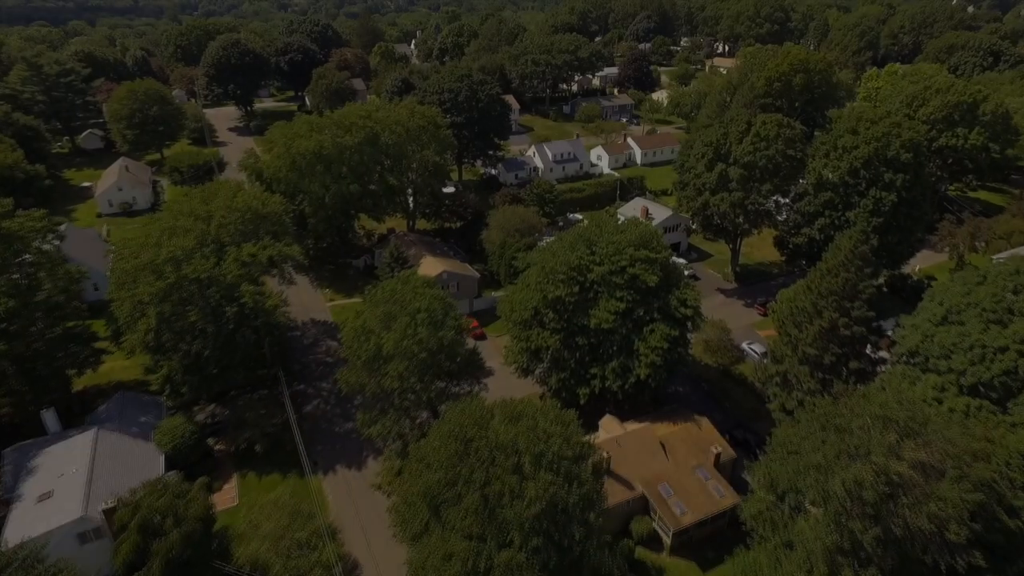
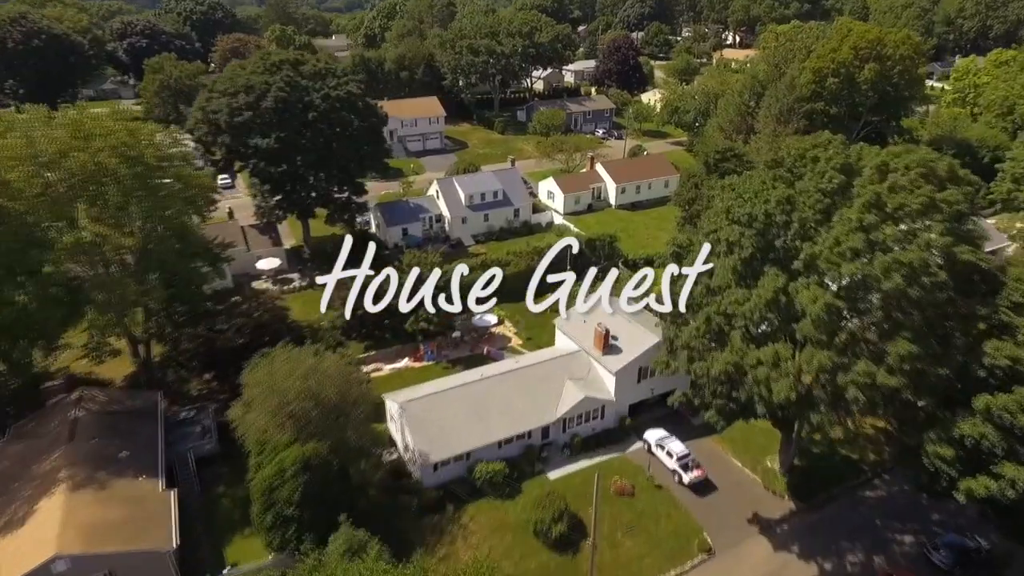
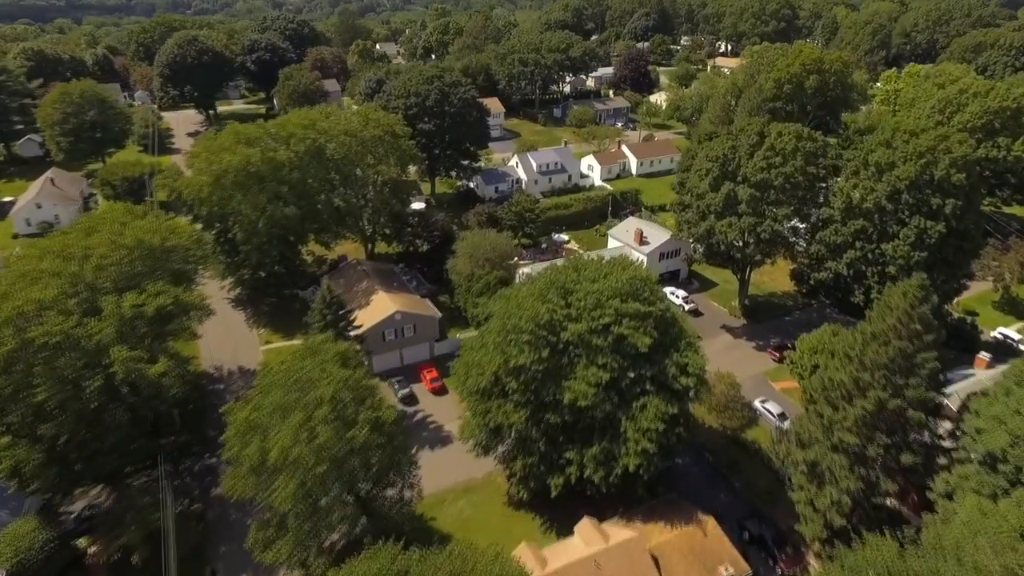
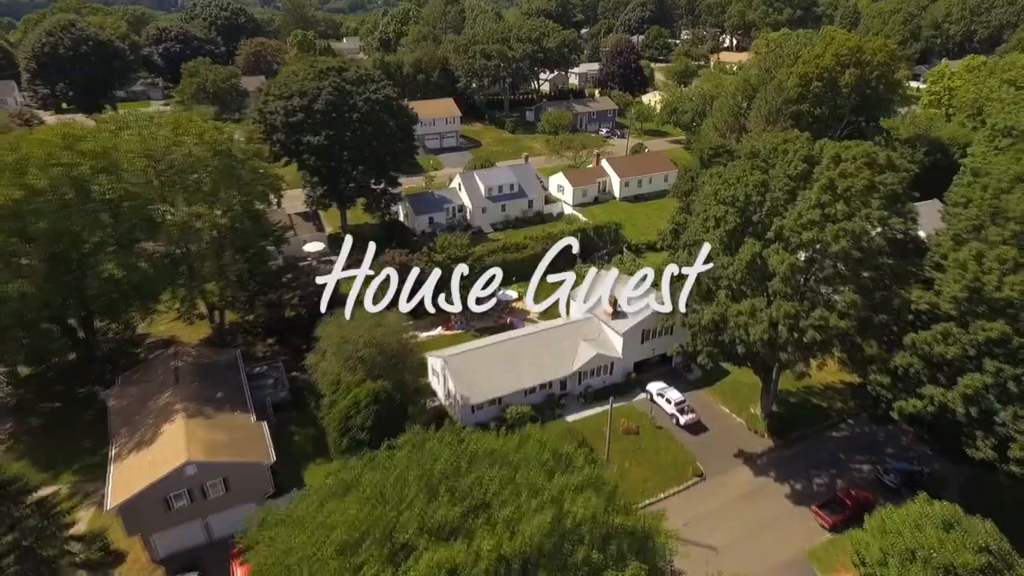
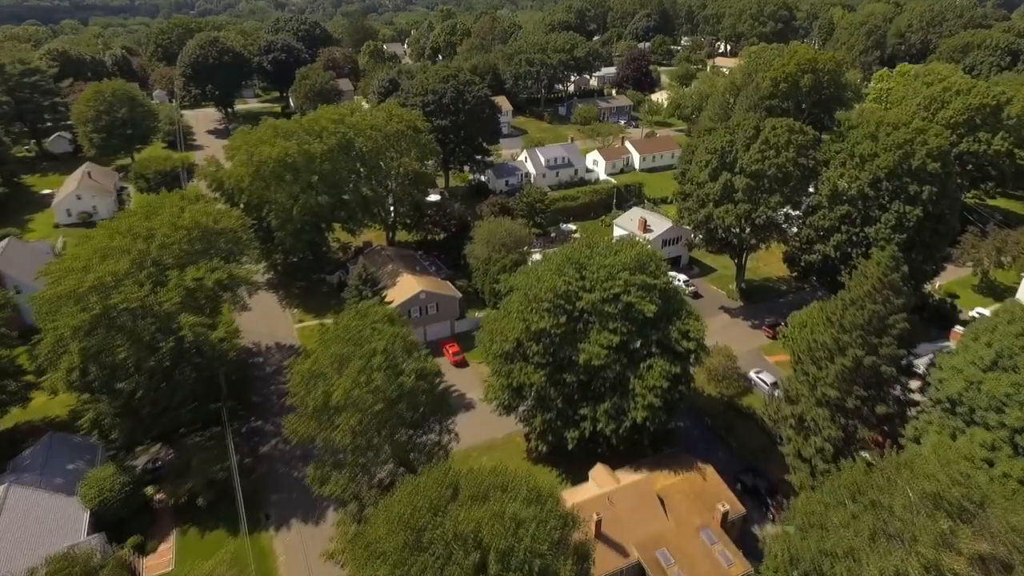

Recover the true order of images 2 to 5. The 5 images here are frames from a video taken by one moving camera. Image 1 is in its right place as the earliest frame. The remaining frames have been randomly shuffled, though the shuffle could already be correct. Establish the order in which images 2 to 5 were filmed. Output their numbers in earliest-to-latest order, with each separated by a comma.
5, 3, 4, 2
